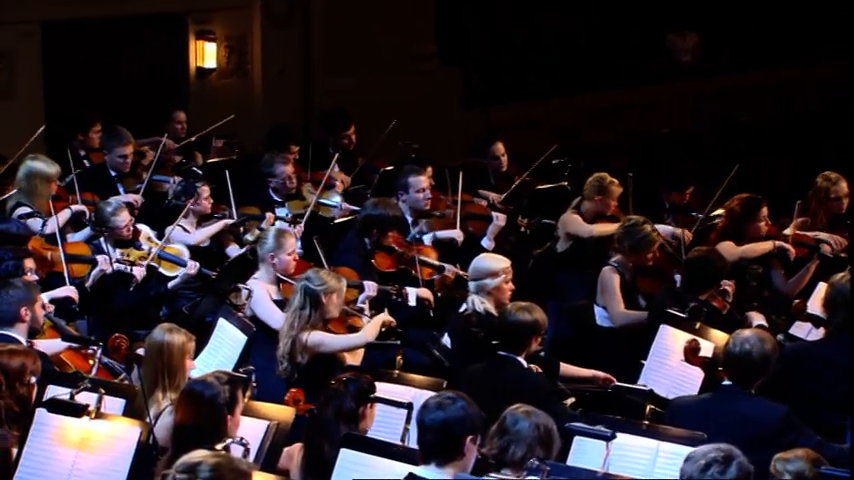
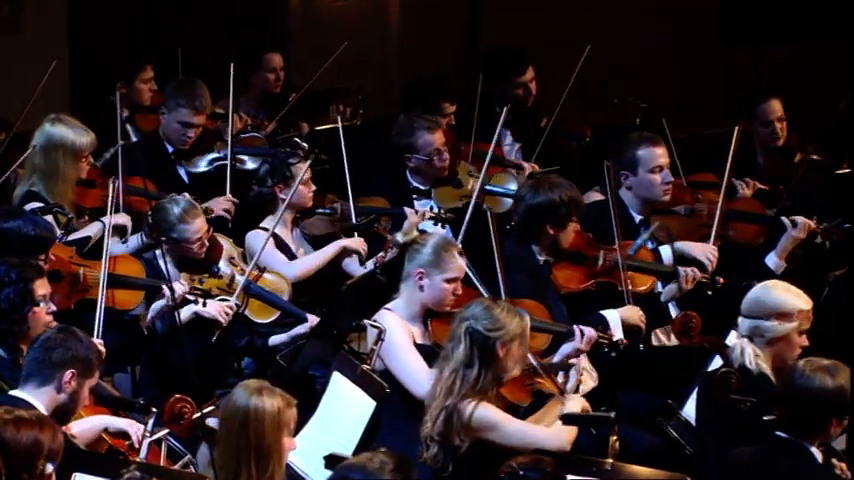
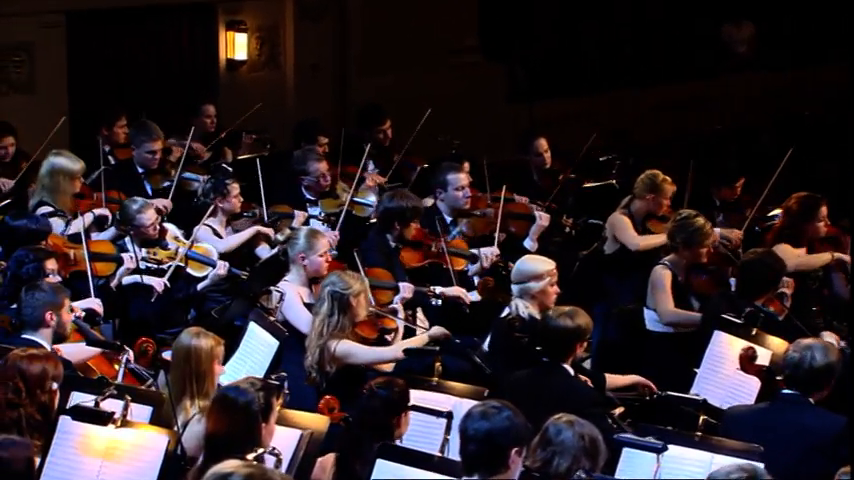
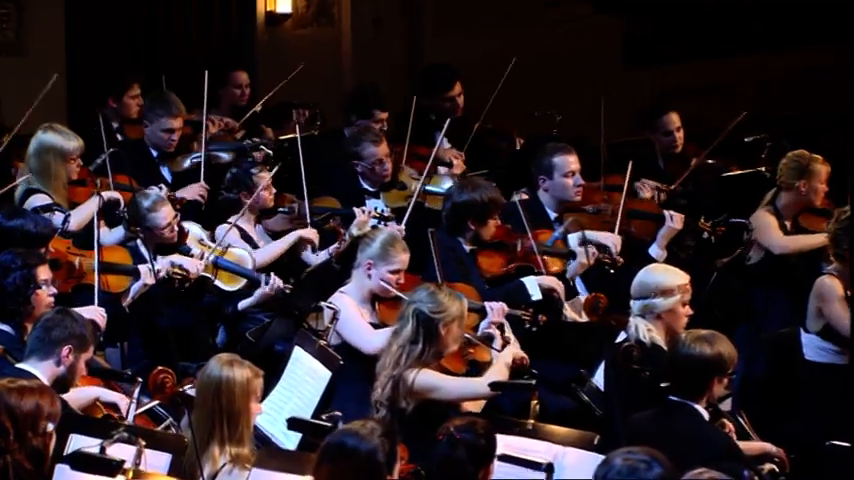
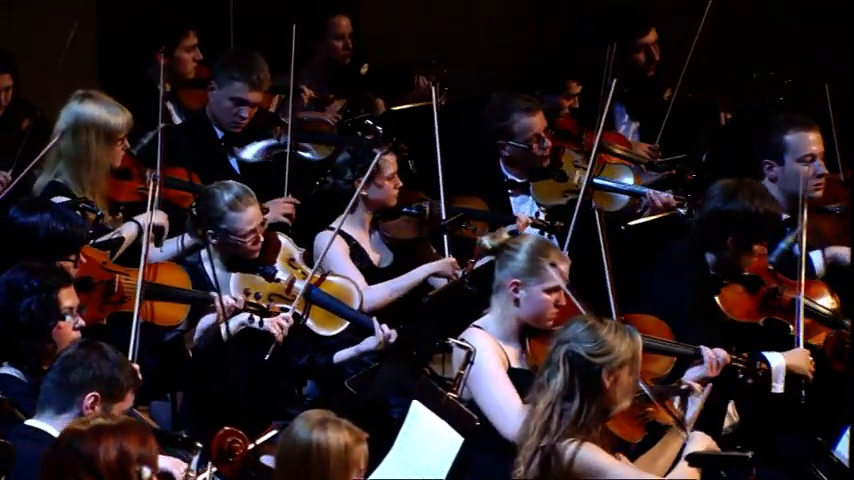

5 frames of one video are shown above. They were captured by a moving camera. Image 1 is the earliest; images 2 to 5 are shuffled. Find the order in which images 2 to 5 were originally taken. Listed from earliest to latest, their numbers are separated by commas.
3, 4, 2, 5
